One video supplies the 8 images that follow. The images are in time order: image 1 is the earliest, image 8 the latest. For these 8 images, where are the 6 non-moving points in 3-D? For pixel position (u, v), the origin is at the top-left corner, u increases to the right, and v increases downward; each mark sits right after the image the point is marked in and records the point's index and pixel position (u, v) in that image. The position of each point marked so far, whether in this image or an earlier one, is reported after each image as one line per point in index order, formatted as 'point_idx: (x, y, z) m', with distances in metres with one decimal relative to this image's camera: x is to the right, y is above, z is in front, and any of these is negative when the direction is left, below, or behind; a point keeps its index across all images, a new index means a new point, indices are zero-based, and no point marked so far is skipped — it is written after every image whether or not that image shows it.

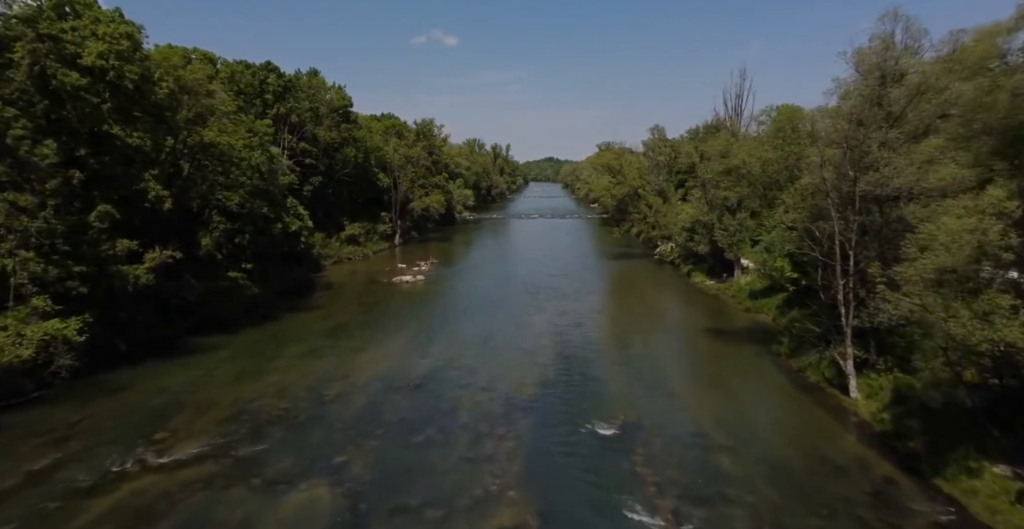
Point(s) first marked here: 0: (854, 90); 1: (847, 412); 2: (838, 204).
0: (+10.9, +5.6, +17.8) m
1: (+10.8, -4.8, +17.9) m
2: (+11.0, +2.0, +18.8) m
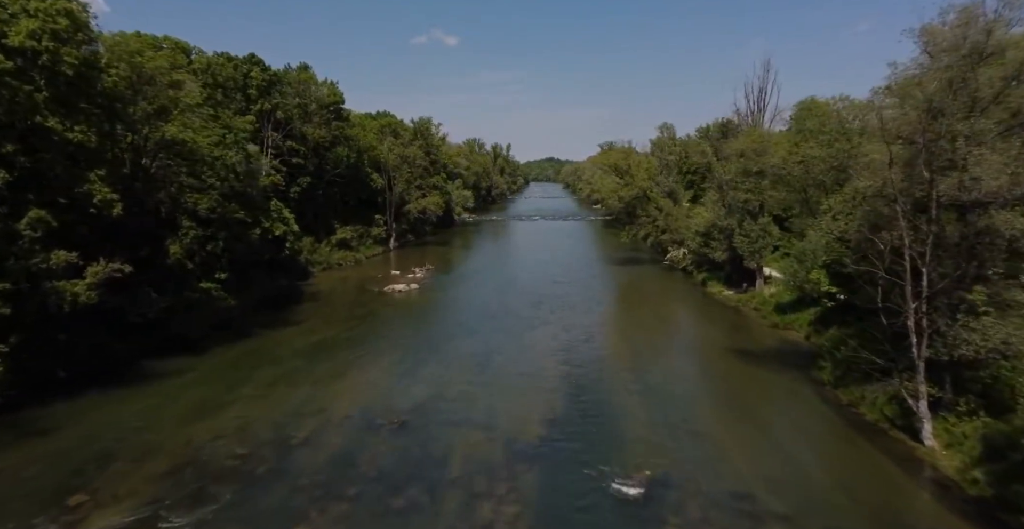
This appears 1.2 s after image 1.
0: (+11.0, +5.0, +14.6) m
1: (+10.9, -5.3, +14.7) m
2: (+11.1, +1.5, +15.6) m
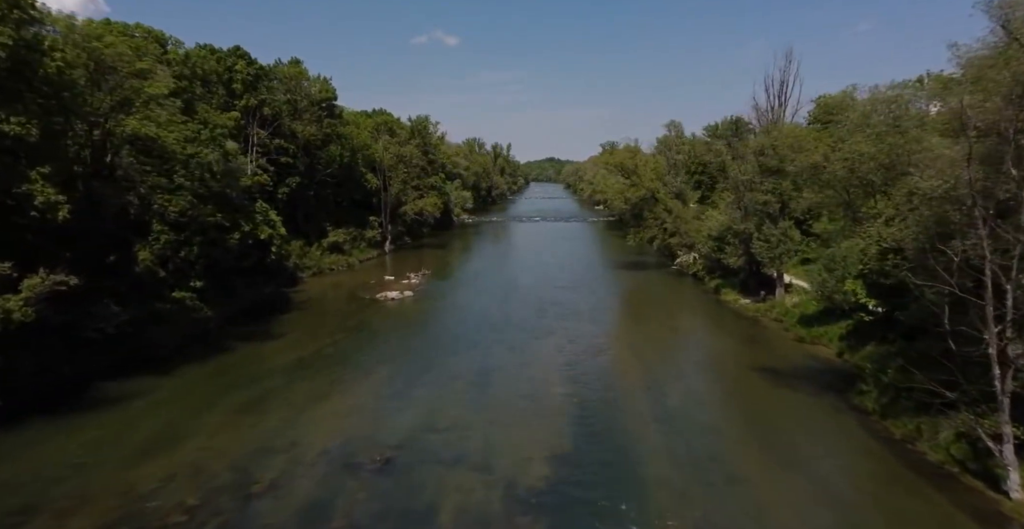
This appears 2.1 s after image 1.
0: (+11.0, +4.7, +12.1) m
1: (+10.9, -5.7, +12.2) m
2: (+11.1, +1.1, +13.1) m
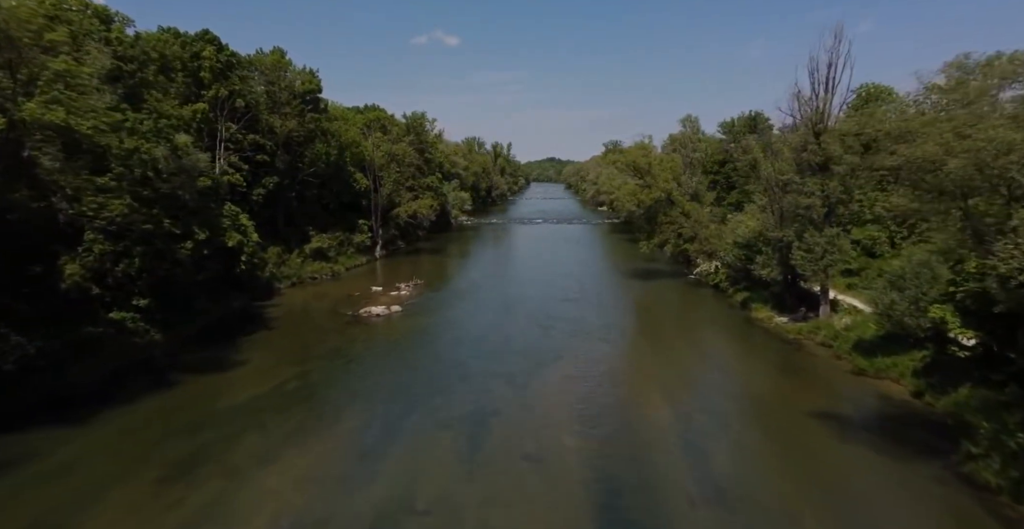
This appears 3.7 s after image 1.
0: (+11.1, +4.0, +7.6) m
1: (+10.9, -6.3, +7.7) m
2: (+11.2, +0.4, +8.6) m
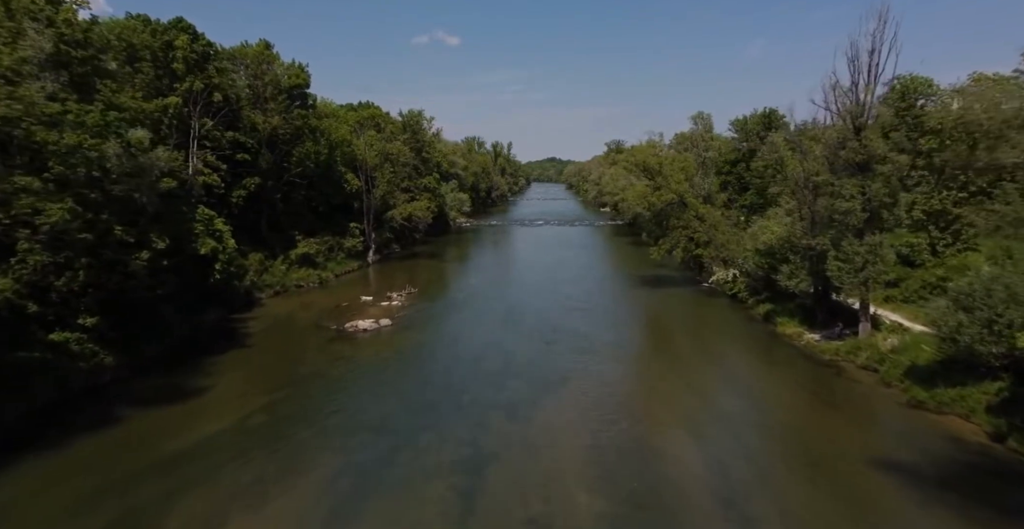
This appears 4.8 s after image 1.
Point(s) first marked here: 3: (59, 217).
0: (+11.1, +3.5, +4.5) m
1: (+11.0, -6.8, +4.6) m
2: (+11.2, -0.1, +5.5) m
3: (-15.6, +1.6, +18.6) m
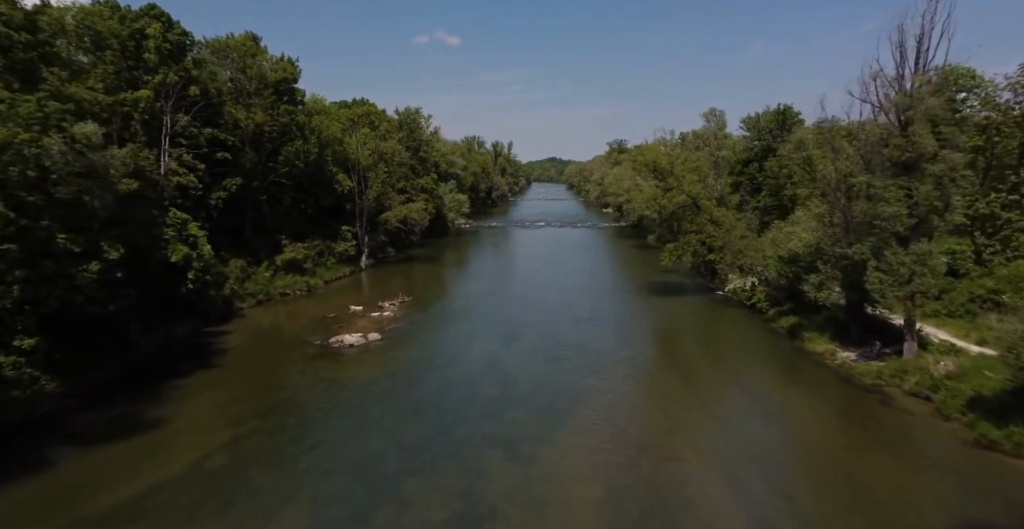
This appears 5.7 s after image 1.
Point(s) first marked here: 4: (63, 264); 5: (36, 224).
0: (+11.1, +3.0, +1.7) m
1: (+11.0, -7.3, +1.8) m
2: (+11.2, -0.6, +2.7) m
3: (-15.5, +1.1, +15.9) m
4: (-15.3, 0.0, +18.9) m
5: (-15.5, +1.3, +17.9) m
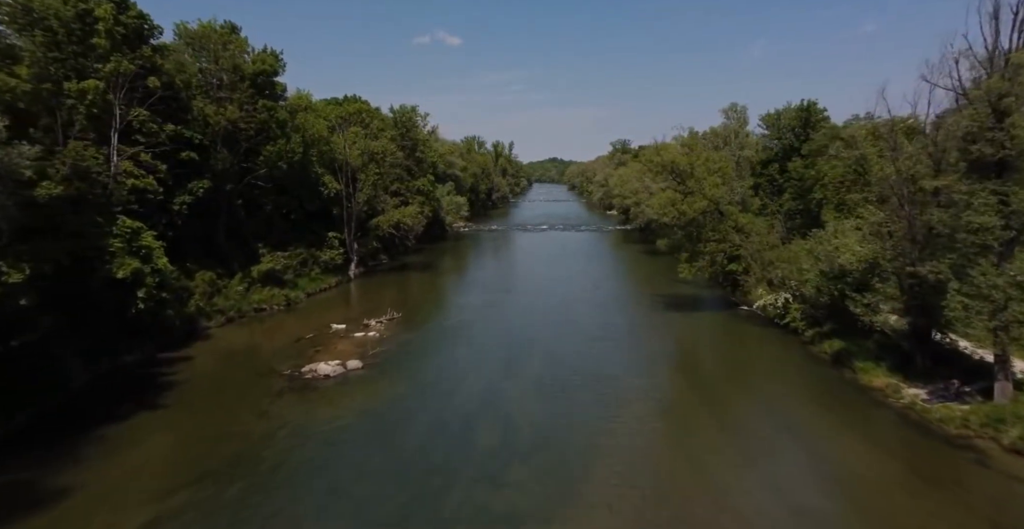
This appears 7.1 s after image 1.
0: (+11.2, +2.3, -2.3) m
1: (+11.1, -8.0, -2.2) m
2: (+11.3, -1.3, -1.3) m
3: (-15.4, +0.4, +11.9) m
4: (-15.2, -0.8, +14.9) m
5: (-15.4, +0.6, +13.9) m
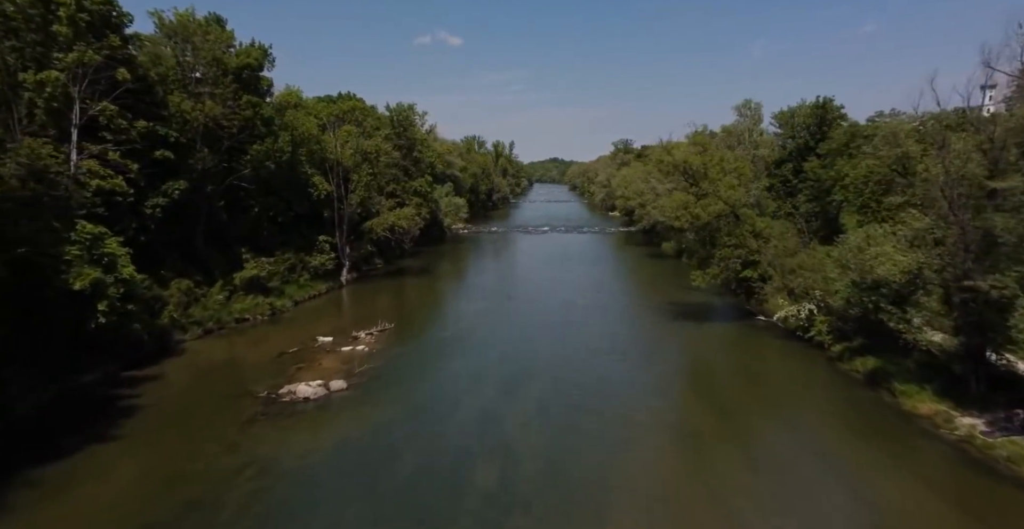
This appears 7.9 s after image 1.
0: (+11.2, +1.9, -4.7) m
1: (+11.1, -8.4, -4.7) m
2: (+11.3, -1.7, -3.7) m
3: (-15.4, 0.0, +9.5) m
4: (-15.2, -1.2, +12.5) m
5: (-15.4, +0.2, +11.5) m
